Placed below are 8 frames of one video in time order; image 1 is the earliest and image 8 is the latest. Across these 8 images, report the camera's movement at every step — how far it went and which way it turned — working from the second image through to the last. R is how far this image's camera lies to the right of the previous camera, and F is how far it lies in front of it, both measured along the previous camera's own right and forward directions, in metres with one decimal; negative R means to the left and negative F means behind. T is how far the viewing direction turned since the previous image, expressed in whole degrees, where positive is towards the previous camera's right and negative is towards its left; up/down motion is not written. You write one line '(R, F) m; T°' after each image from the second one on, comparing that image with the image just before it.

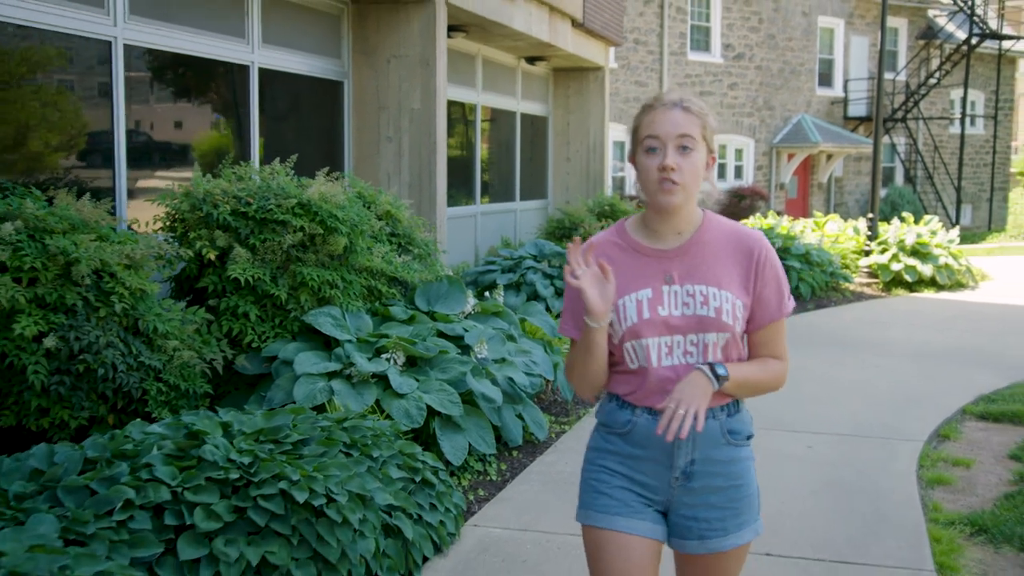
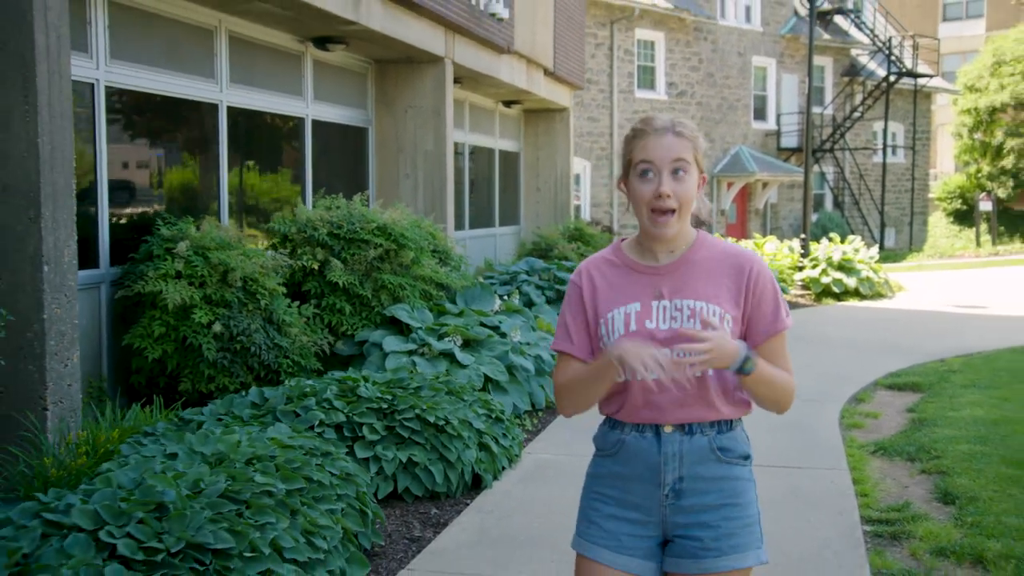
(-0.6, -1.8) m; +3°
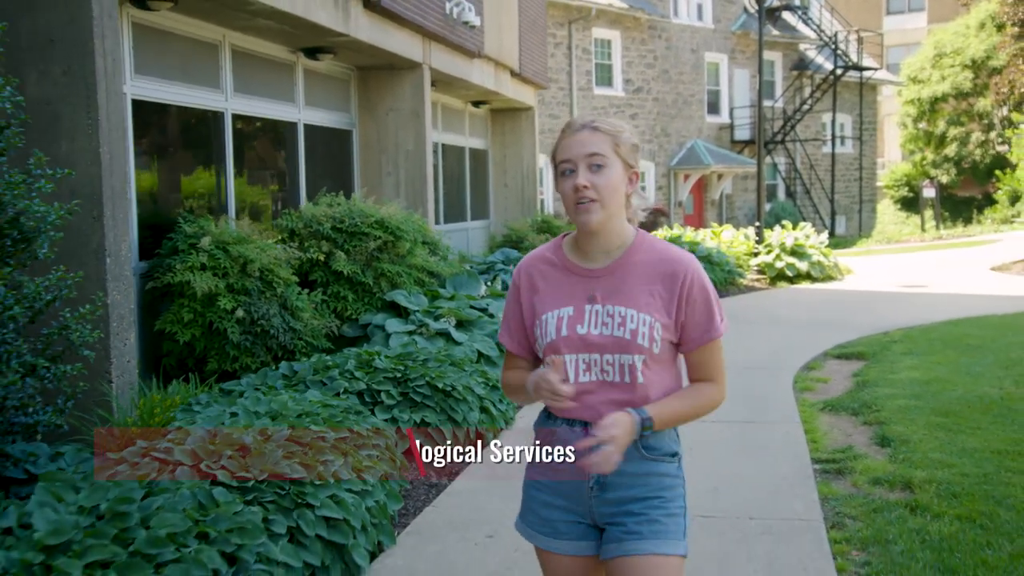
(-0.2, -0.8) m; +2°
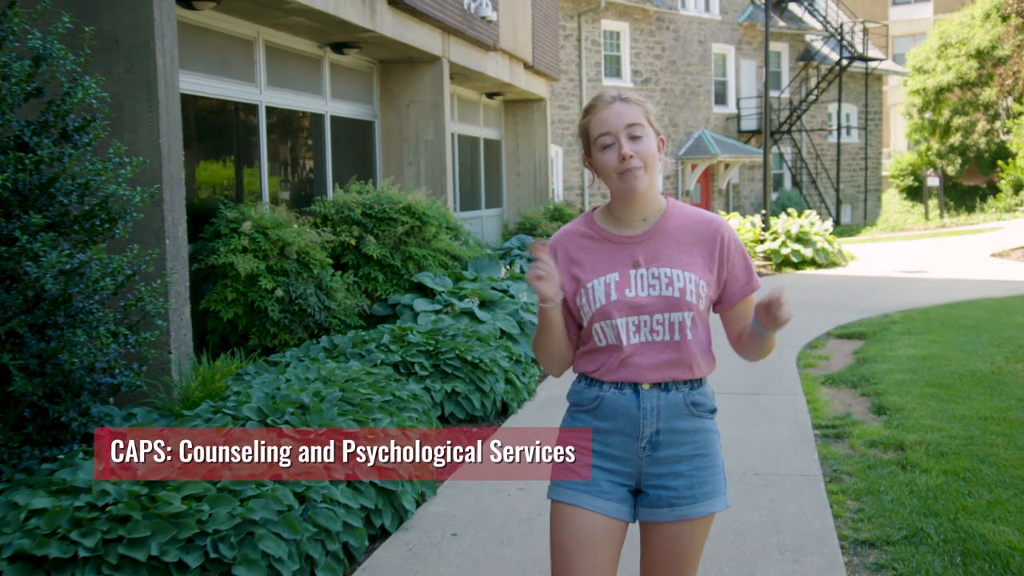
(-0.1, -0.5) m; 0°
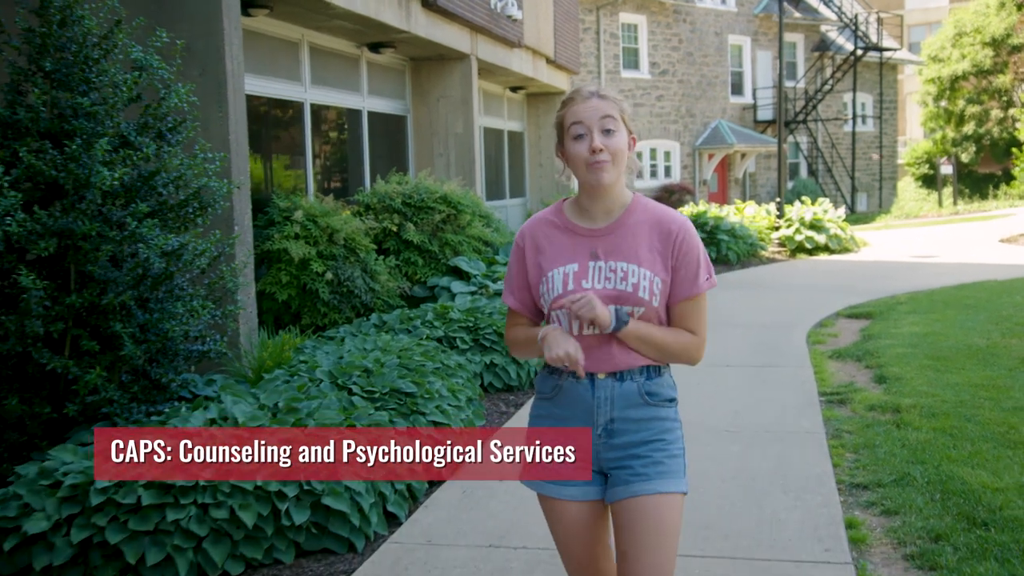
(-0.1, -0.7) m; -1°
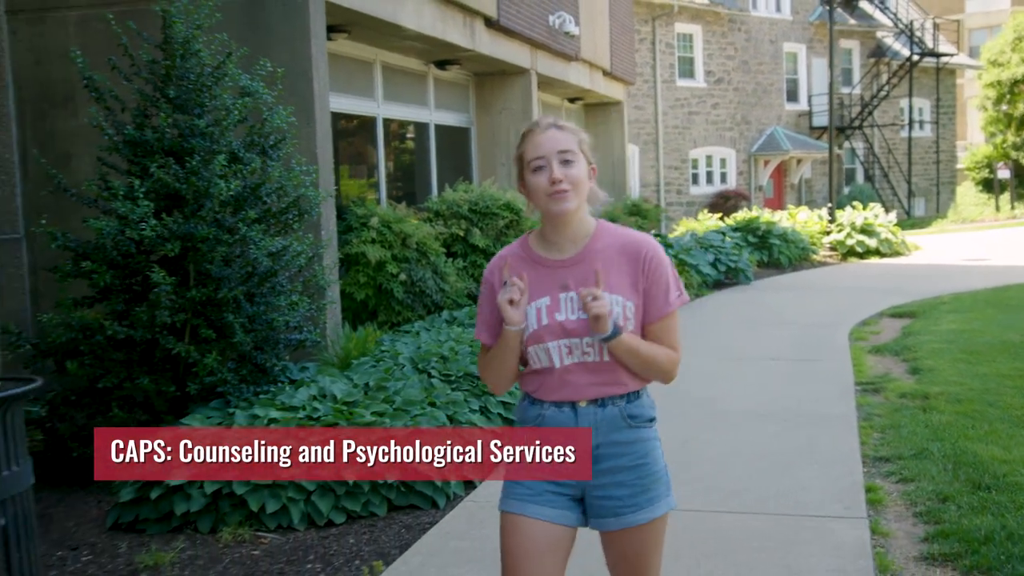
(0.0, -0.7) m; -3°
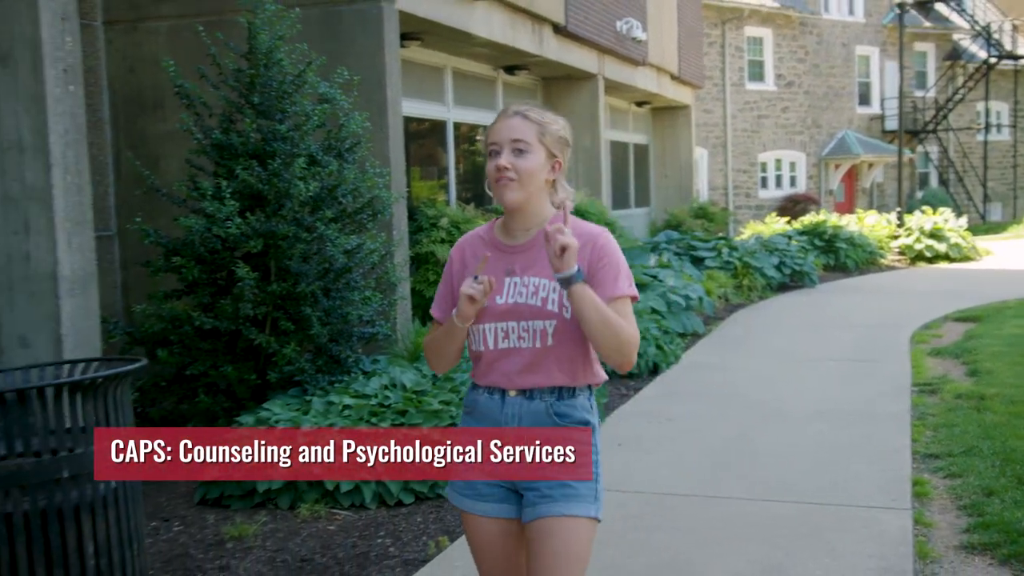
(0.0, -0.3) m; -4°
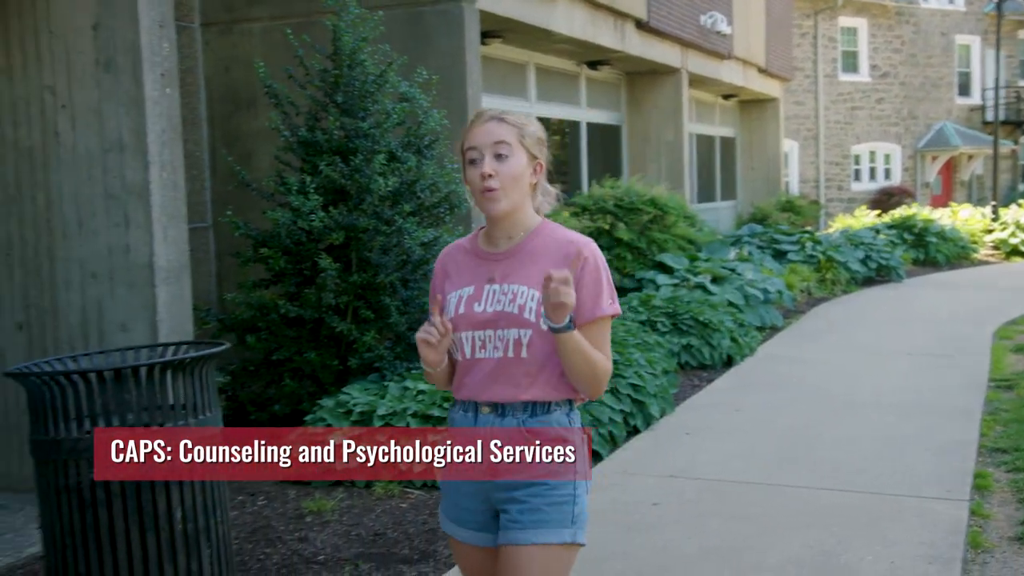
(+0.1, -0.2) m; -5°
